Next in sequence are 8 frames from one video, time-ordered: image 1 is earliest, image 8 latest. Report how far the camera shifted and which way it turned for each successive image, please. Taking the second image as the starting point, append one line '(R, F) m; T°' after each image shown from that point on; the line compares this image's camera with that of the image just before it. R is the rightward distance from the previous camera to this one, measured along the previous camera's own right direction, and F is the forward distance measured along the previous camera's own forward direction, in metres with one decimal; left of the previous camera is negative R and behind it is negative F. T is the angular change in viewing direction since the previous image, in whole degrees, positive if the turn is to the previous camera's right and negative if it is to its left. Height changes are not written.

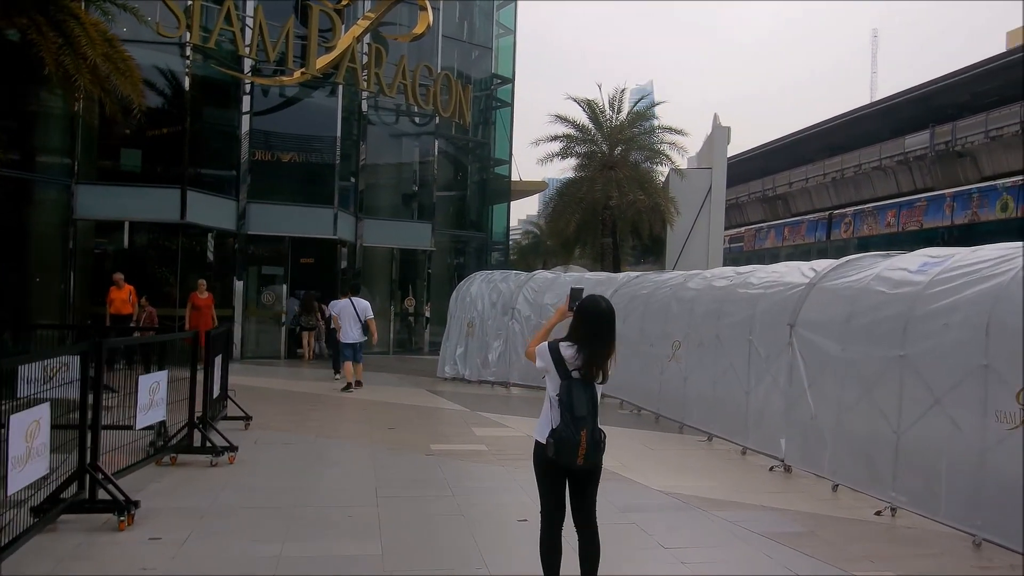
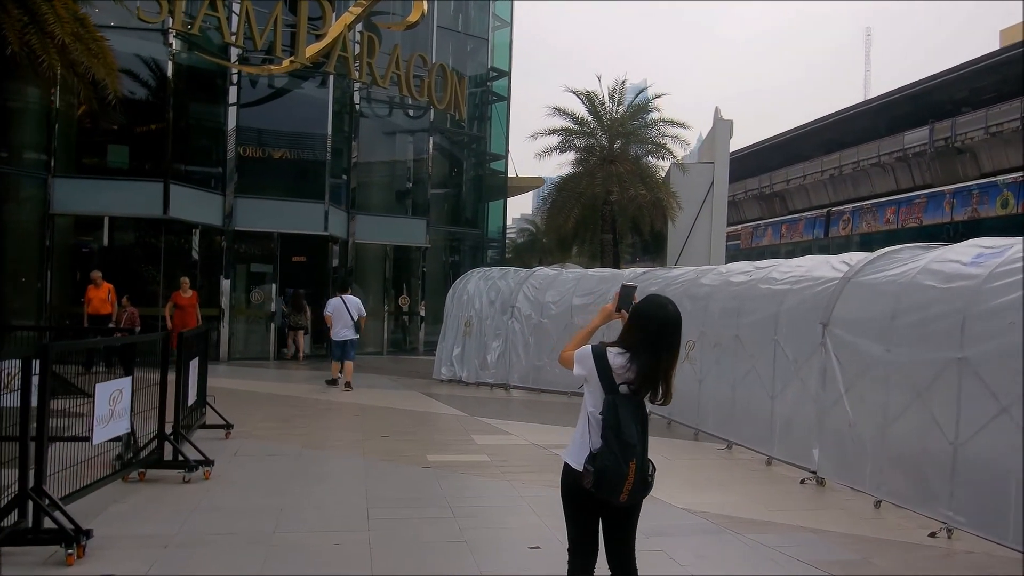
(-0.1, +0.7) m; 0°
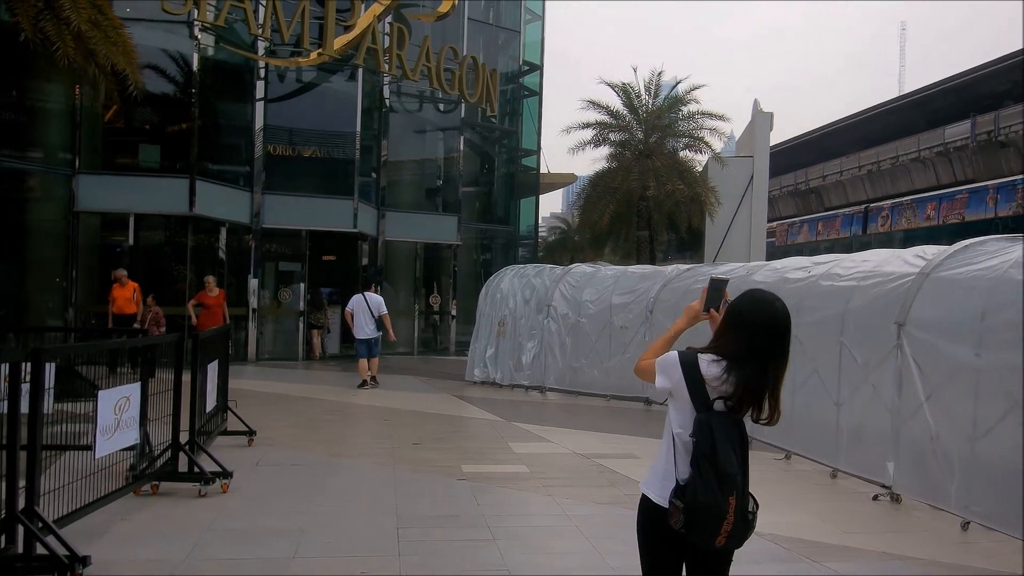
(-0.1, +0.6) m; -2°
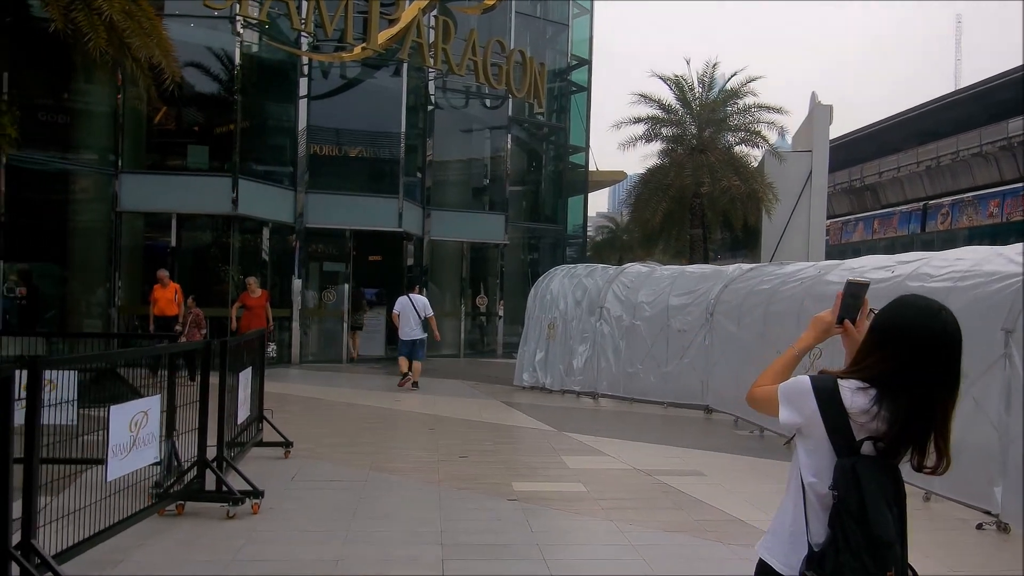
(-0.1, +0.6) m; -3°
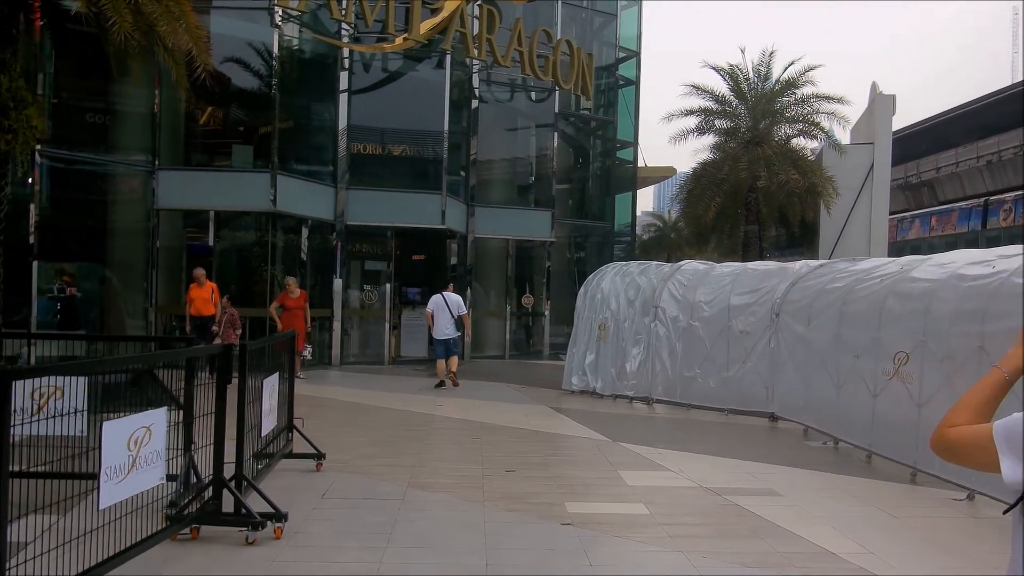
(-0.1, +0.7) m; -3°
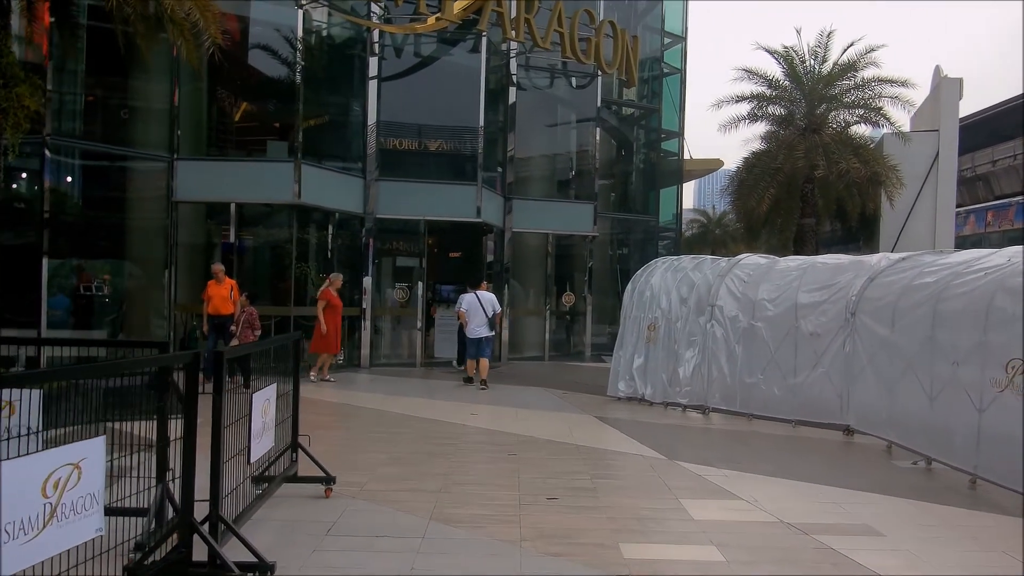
(0.0, +1.0) m; -2°
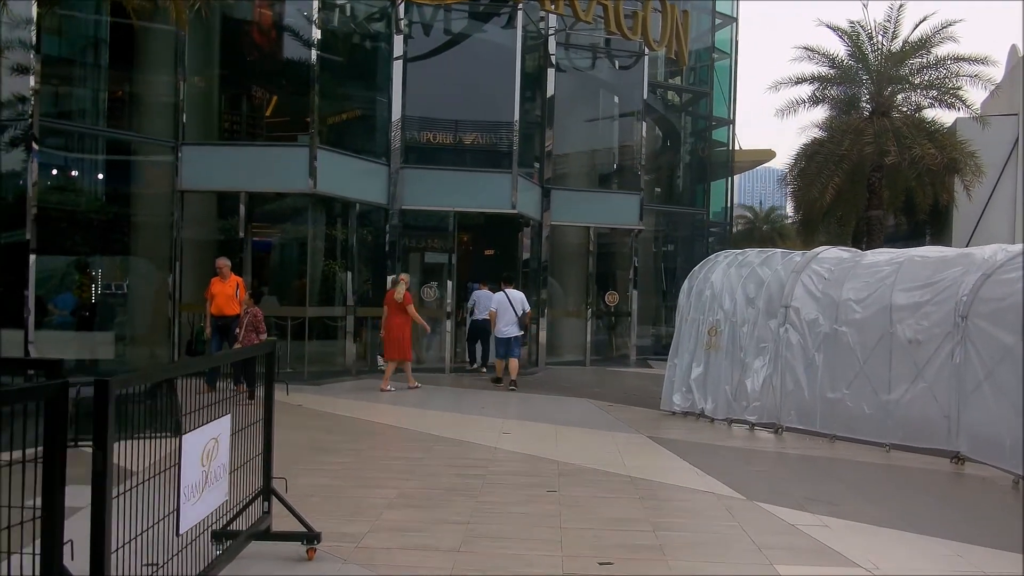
(0.0, +1.4) m; -2°
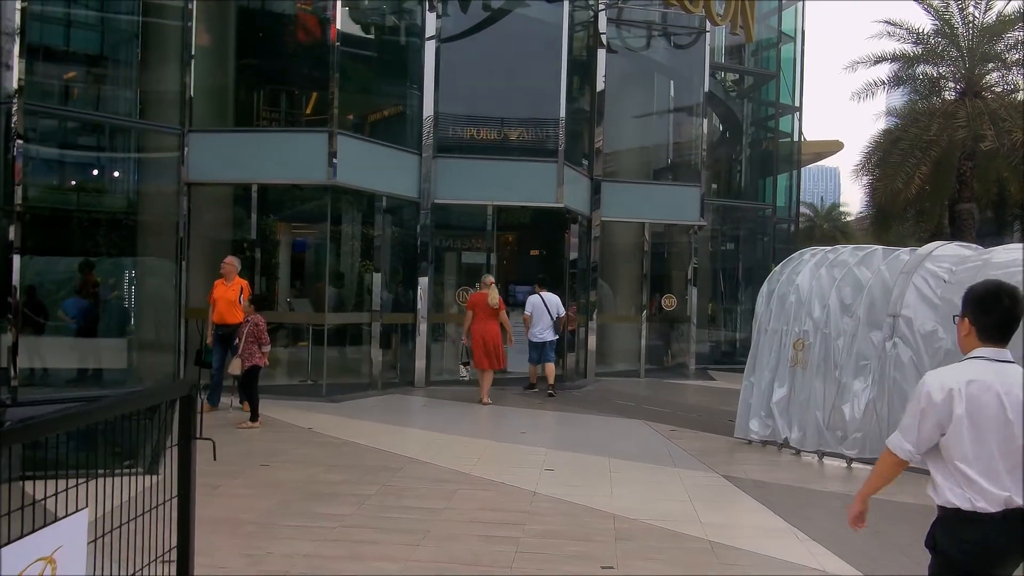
(0.0, +1.5) m; -3°
